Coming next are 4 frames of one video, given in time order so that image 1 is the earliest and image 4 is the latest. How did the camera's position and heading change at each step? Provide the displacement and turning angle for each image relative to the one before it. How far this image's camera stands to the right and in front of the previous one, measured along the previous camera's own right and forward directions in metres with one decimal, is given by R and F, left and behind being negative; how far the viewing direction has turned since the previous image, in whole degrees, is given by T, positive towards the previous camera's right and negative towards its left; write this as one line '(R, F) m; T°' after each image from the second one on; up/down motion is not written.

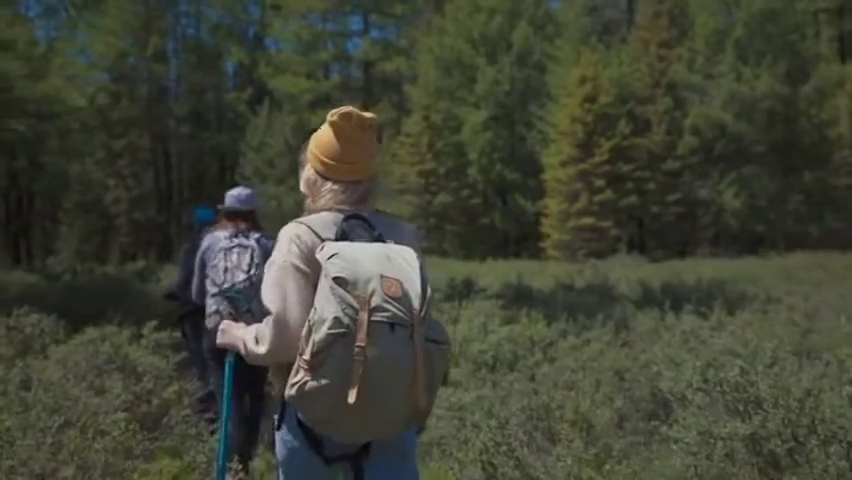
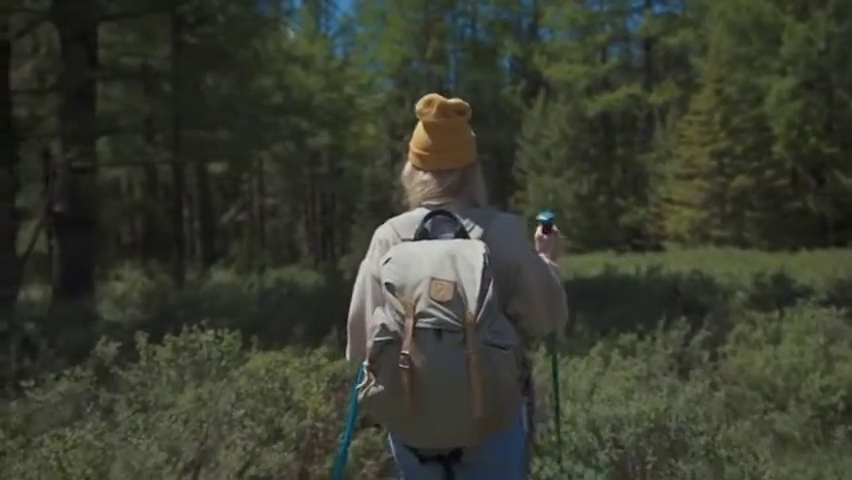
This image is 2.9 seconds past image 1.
(-0.1, +1.6) m; -22°
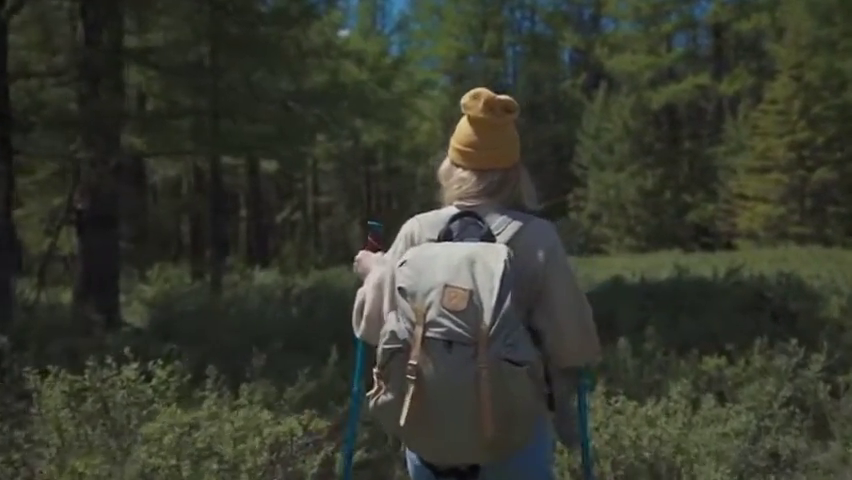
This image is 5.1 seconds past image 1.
(+0.2, +1.2) m; -5°
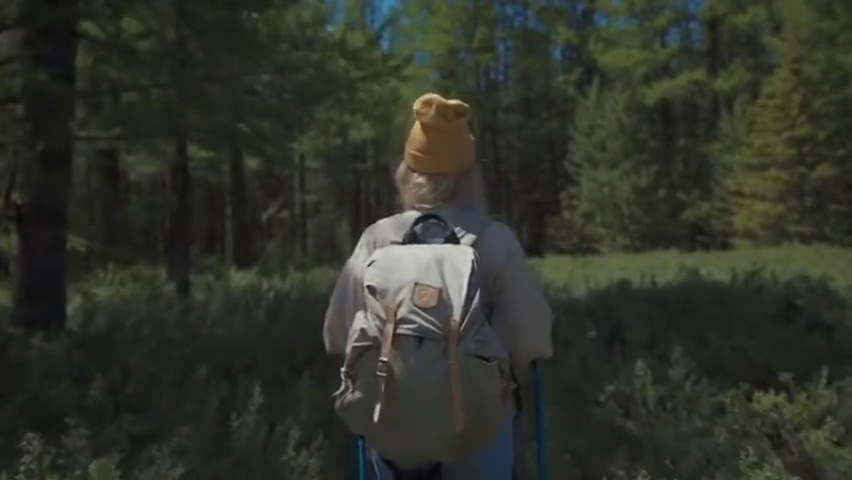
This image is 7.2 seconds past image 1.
(+0.1, +1.2) m; +1°
